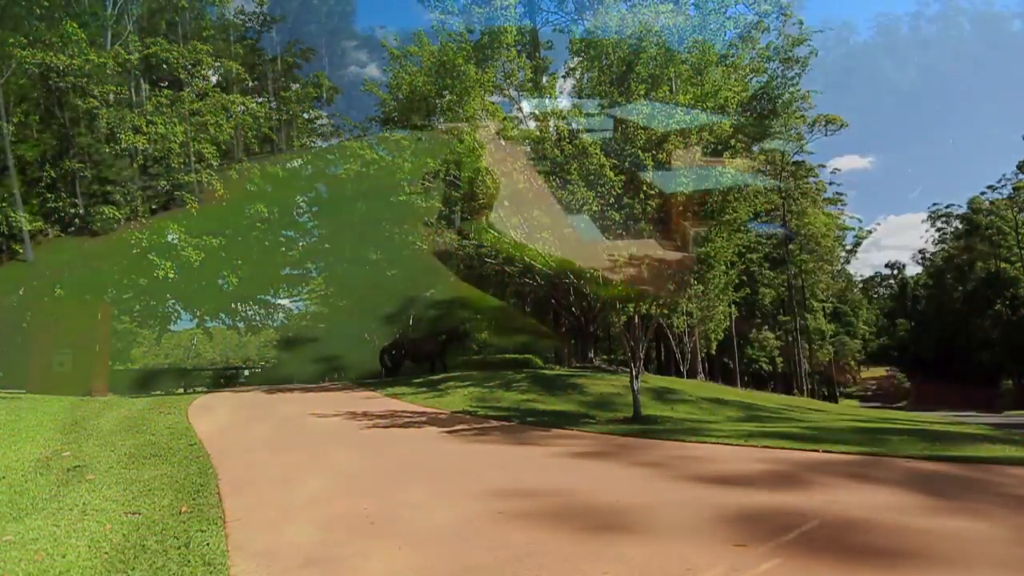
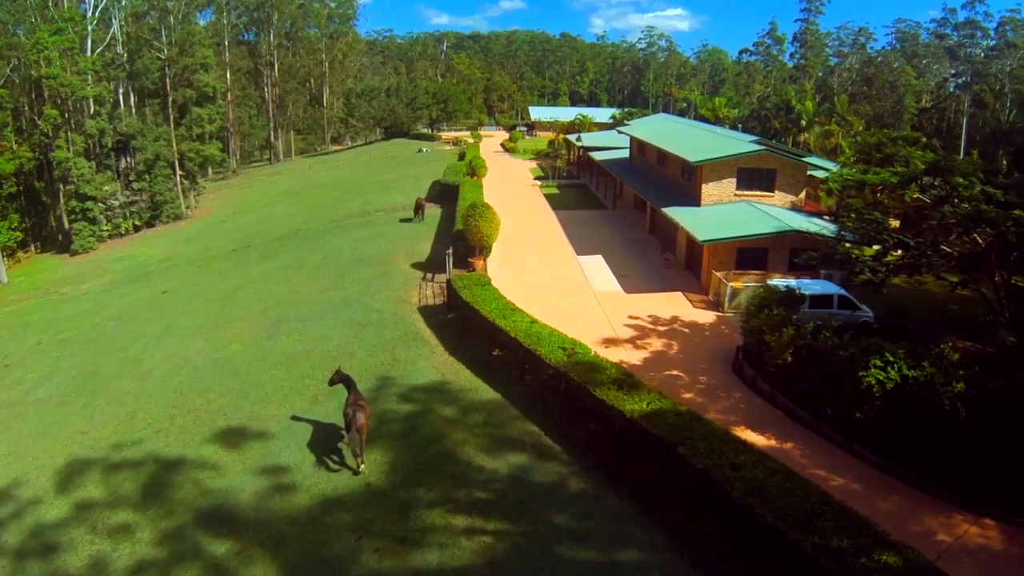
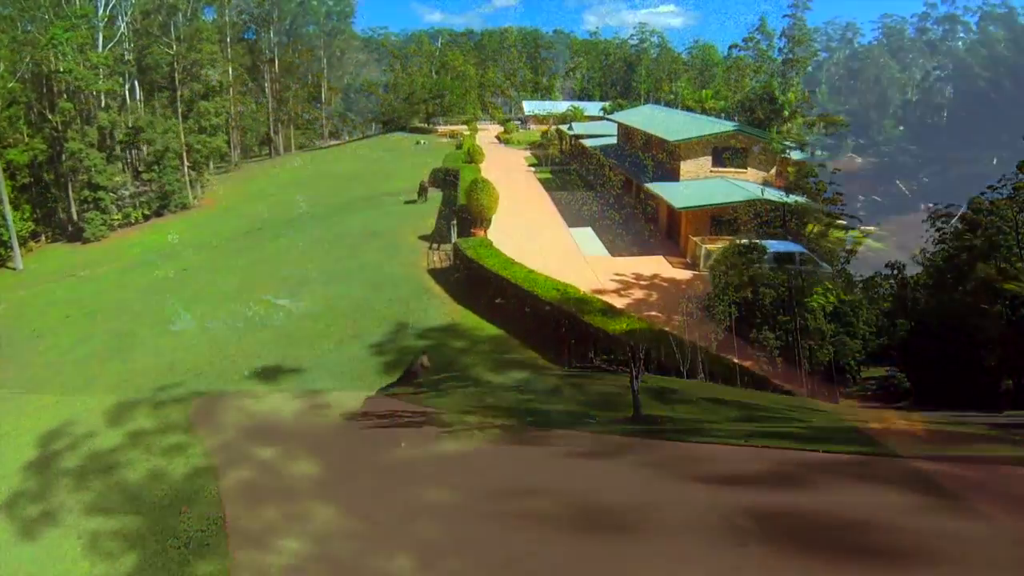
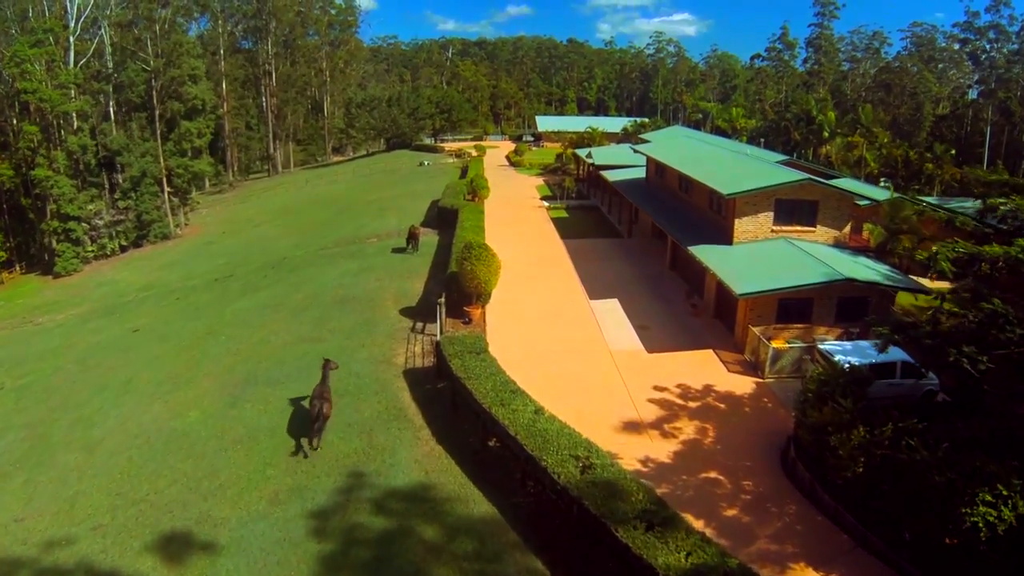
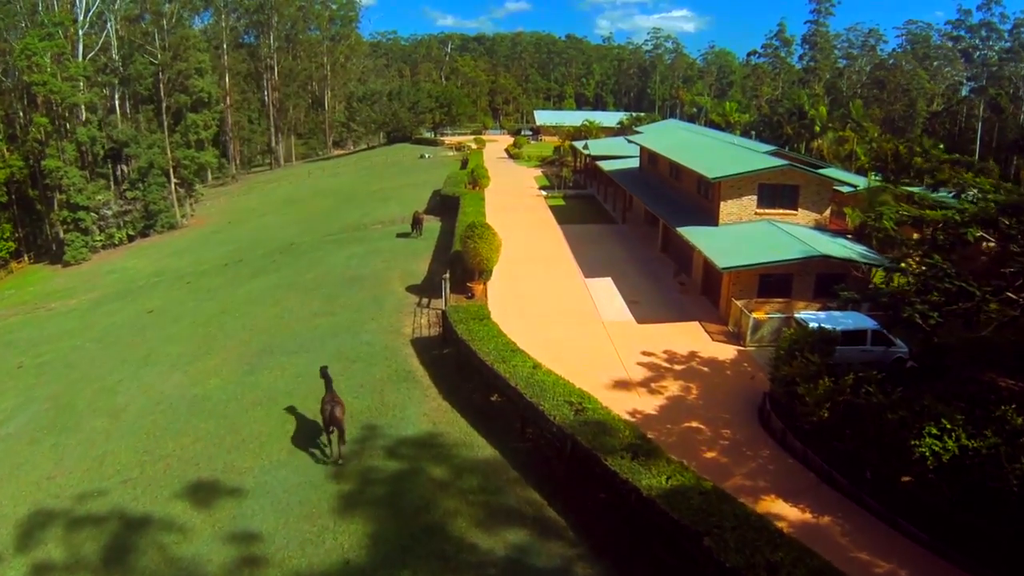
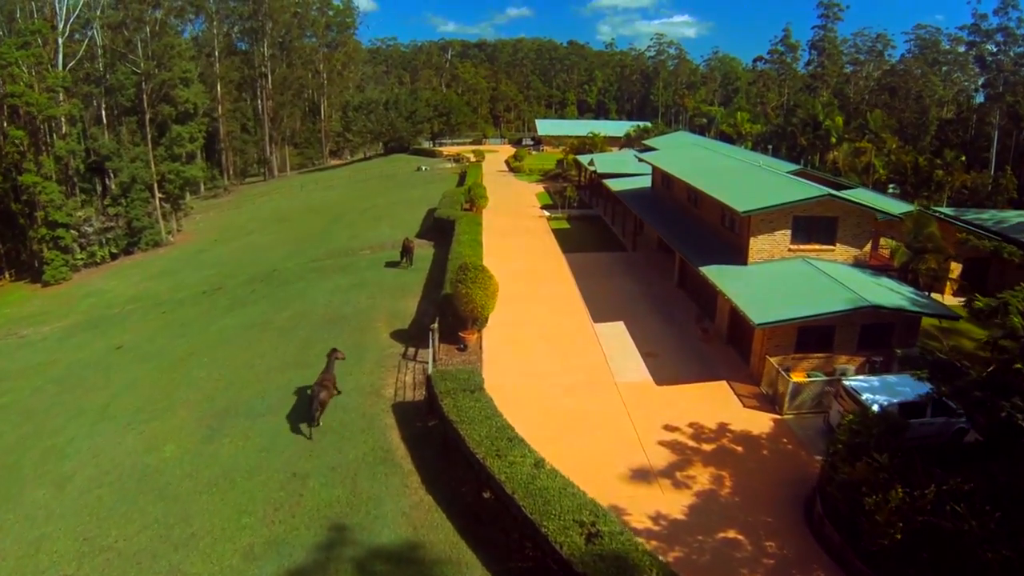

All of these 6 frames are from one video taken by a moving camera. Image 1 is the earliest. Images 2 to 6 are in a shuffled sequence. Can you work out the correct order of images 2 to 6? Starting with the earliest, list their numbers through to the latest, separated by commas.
3, 2, 5, 4, 6
